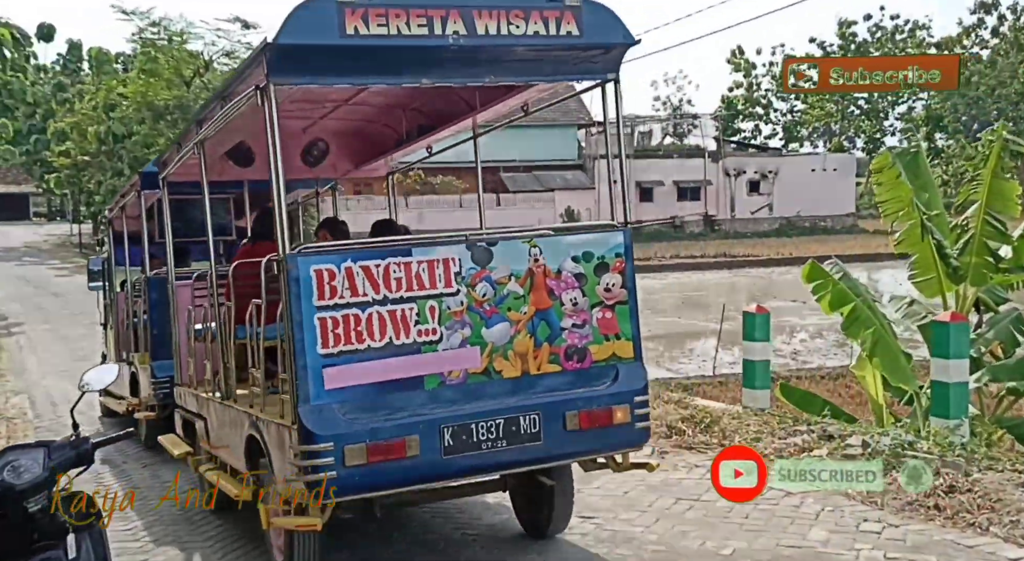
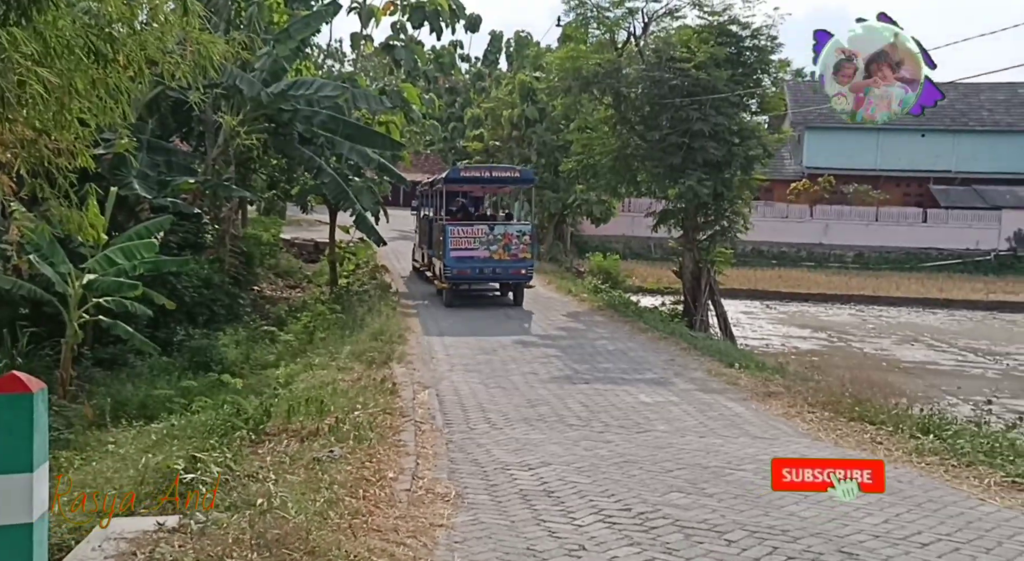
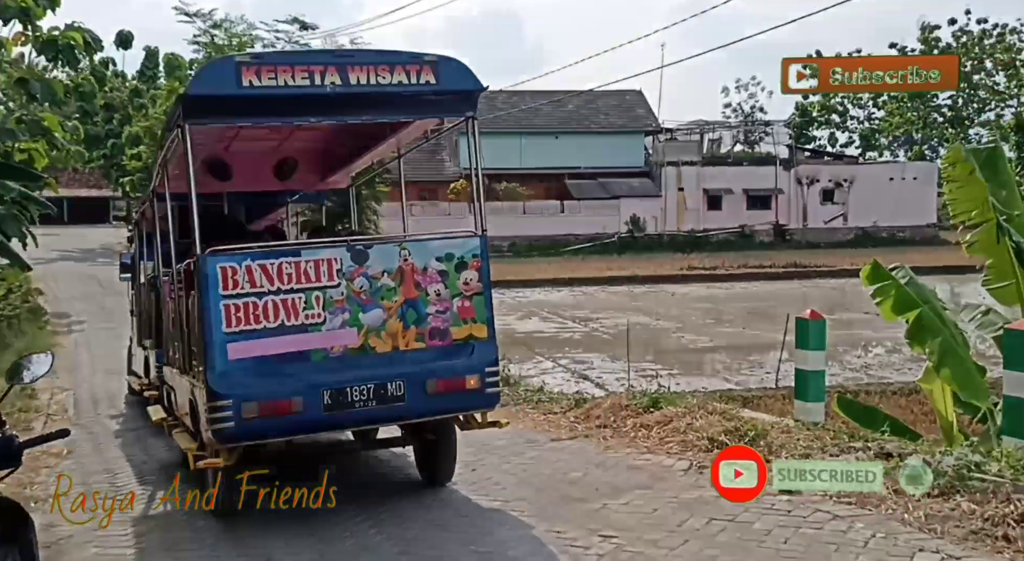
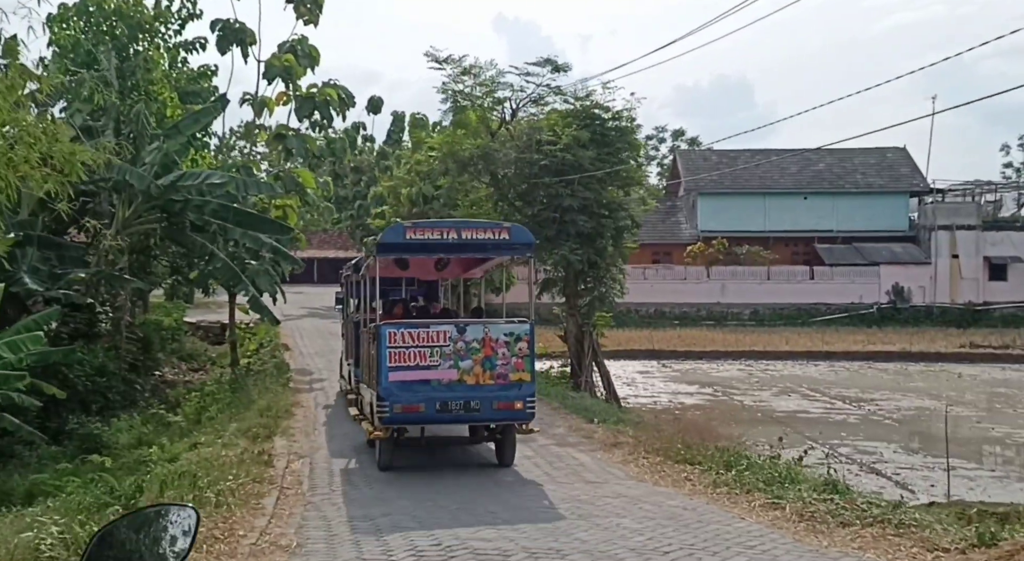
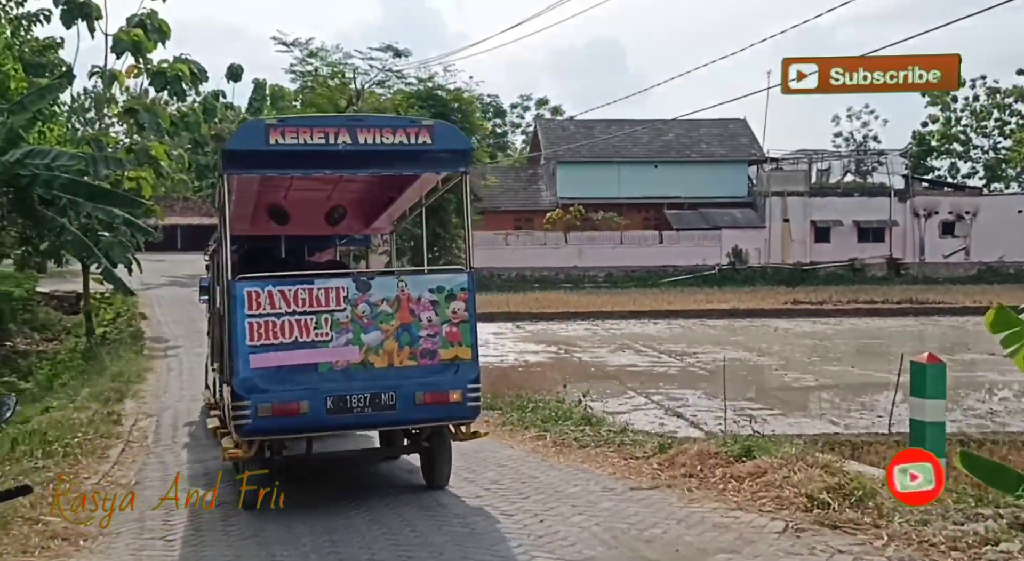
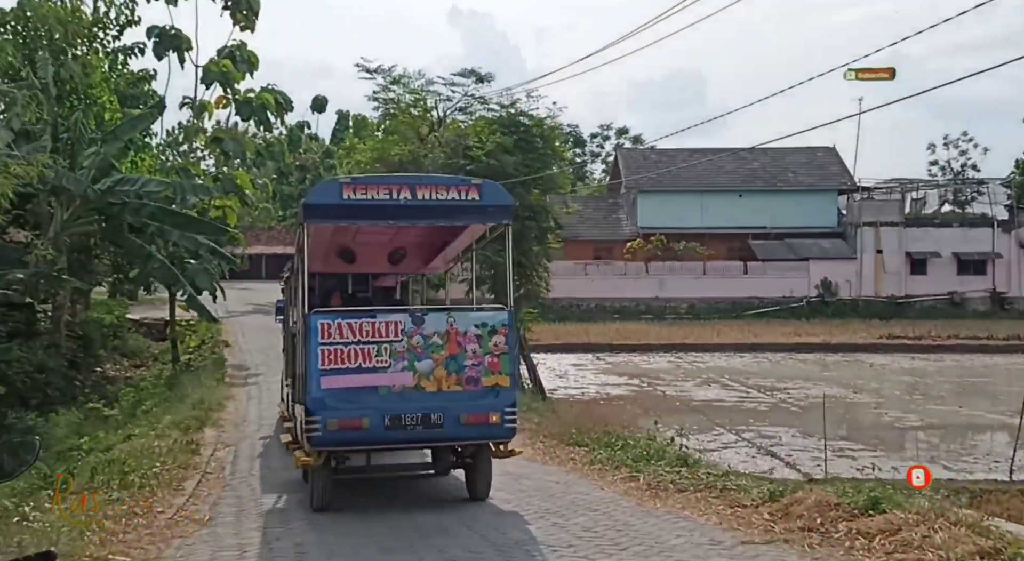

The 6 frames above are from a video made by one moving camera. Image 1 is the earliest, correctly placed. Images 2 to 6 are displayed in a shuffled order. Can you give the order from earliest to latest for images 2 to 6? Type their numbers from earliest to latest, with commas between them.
3, 5, 6, 4, 2
